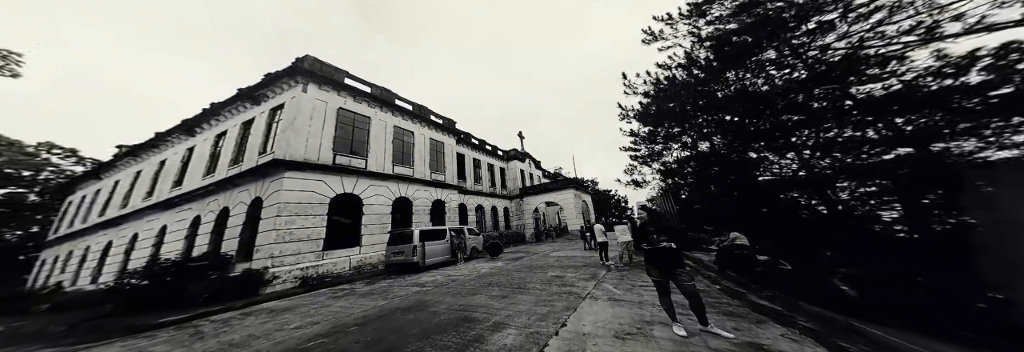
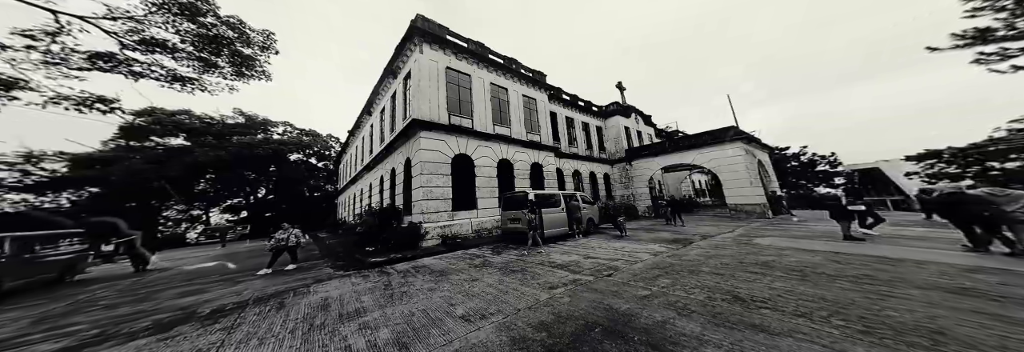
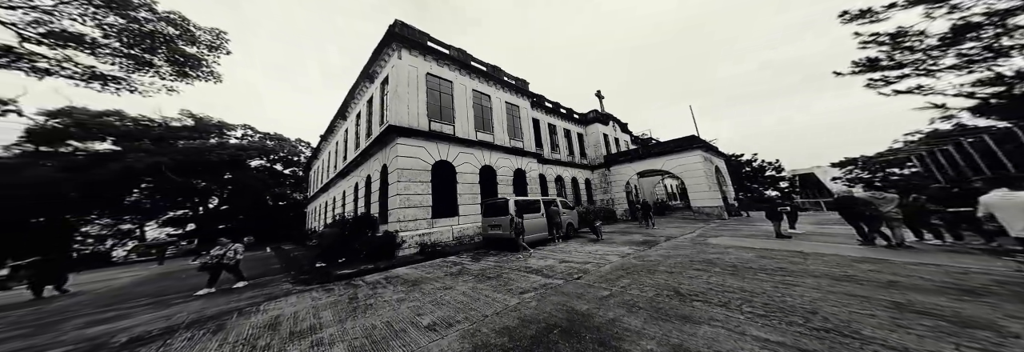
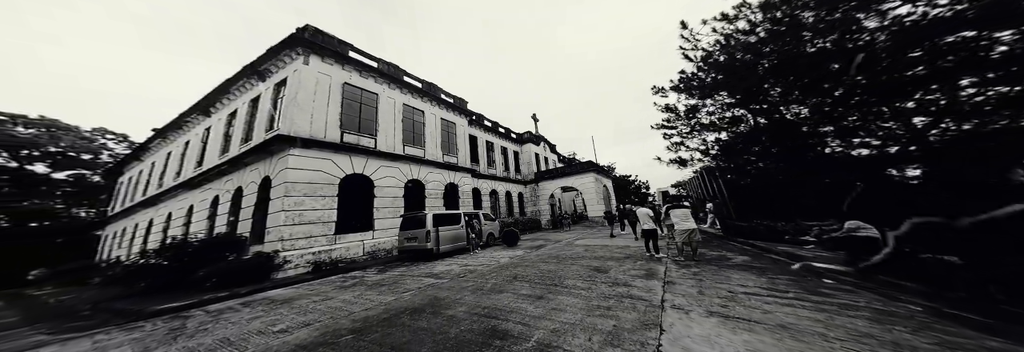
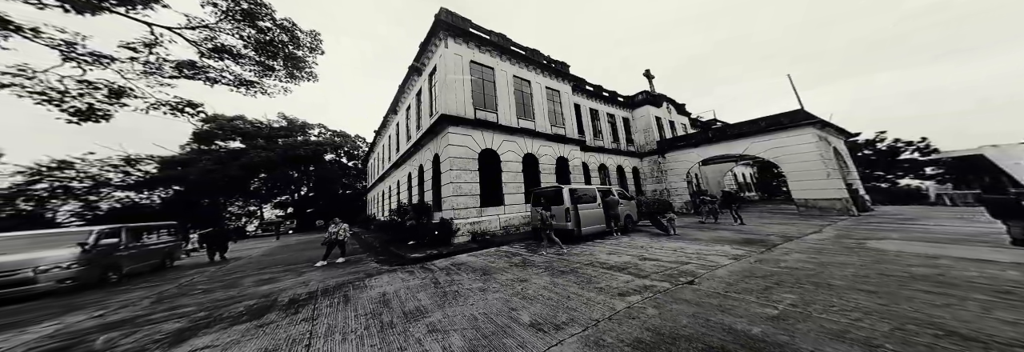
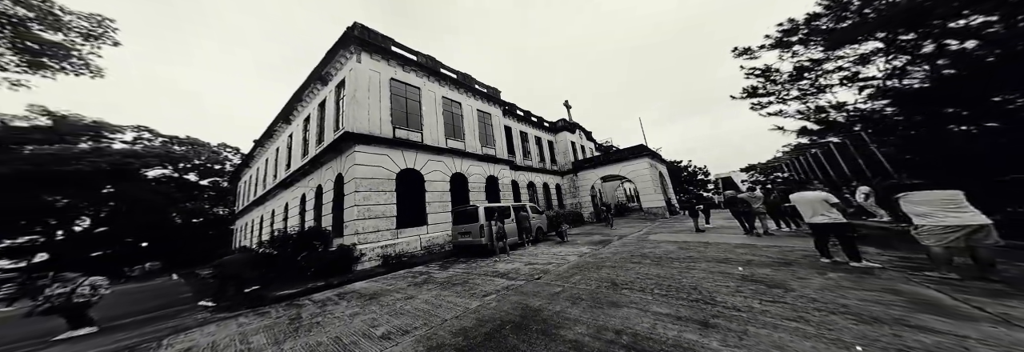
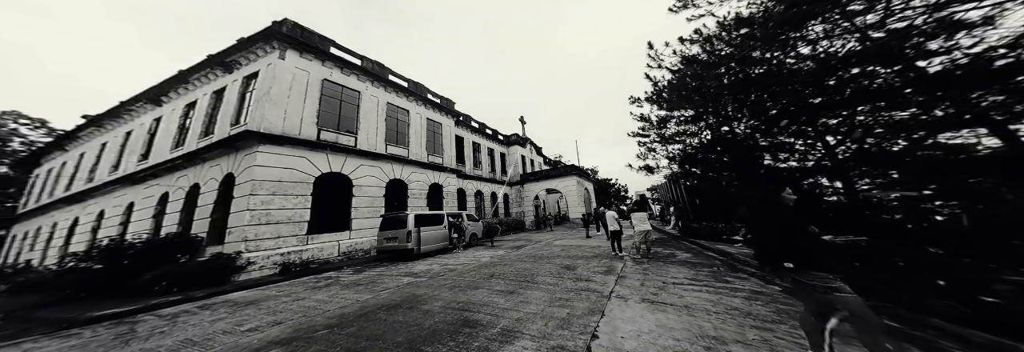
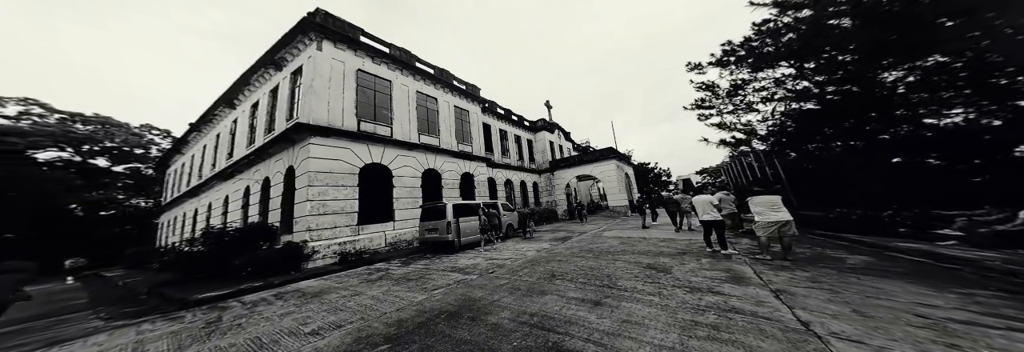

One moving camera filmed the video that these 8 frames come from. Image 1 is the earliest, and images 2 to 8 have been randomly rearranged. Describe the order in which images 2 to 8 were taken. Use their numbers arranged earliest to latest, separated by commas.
7, 4, 8, 6, 3, 2, 5
